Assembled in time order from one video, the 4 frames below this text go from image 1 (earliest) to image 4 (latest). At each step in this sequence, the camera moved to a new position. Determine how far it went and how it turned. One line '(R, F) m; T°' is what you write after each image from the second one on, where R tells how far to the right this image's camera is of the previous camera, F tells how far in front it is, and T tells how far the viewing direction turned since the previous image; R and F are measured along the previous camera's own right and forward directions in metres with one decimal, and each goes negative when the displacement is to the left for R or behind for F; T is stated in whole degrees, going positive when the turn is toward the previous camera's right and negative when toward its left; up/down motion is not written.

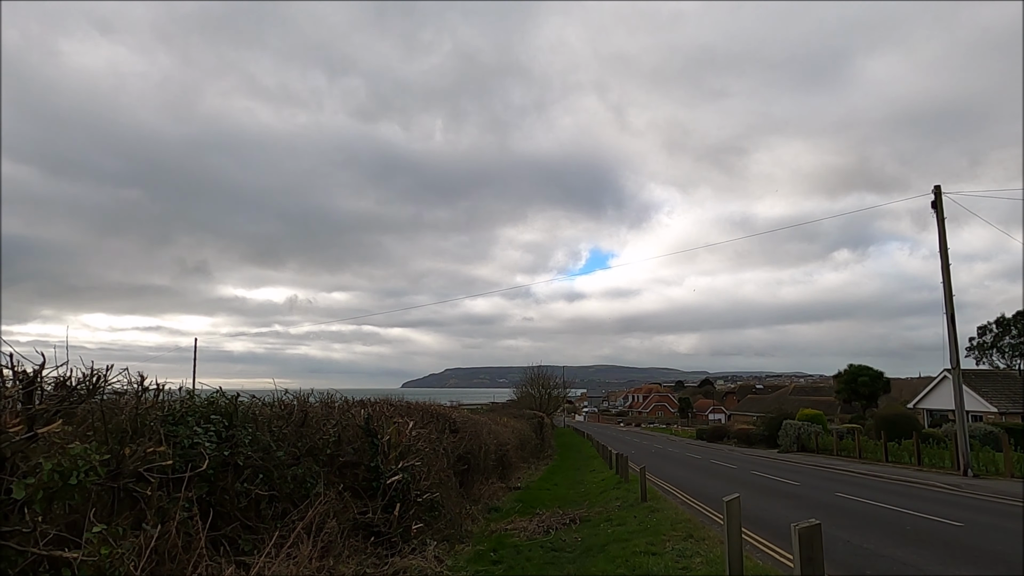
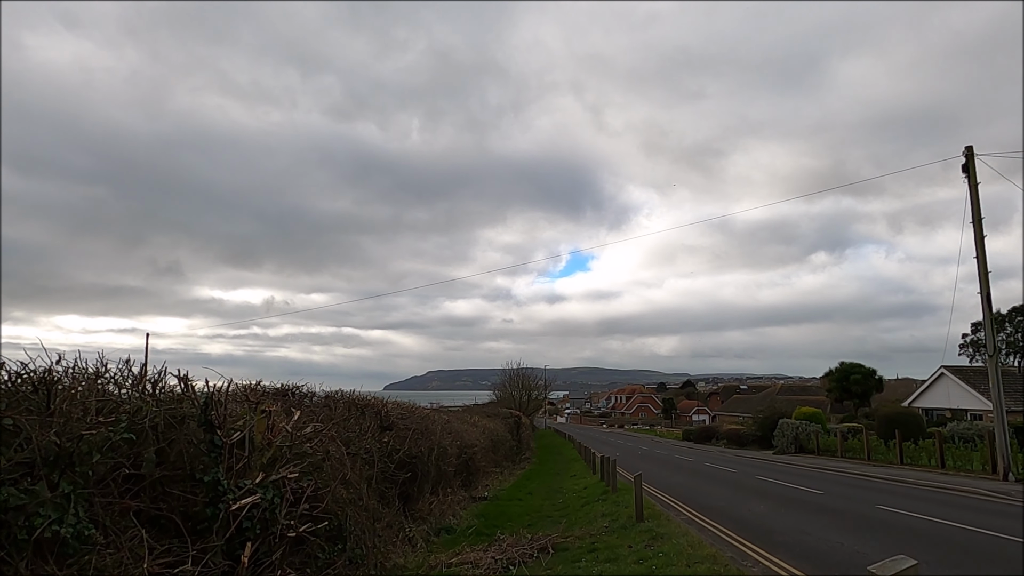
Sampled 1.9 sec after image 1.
(+0.4, +3.4) m; +2°
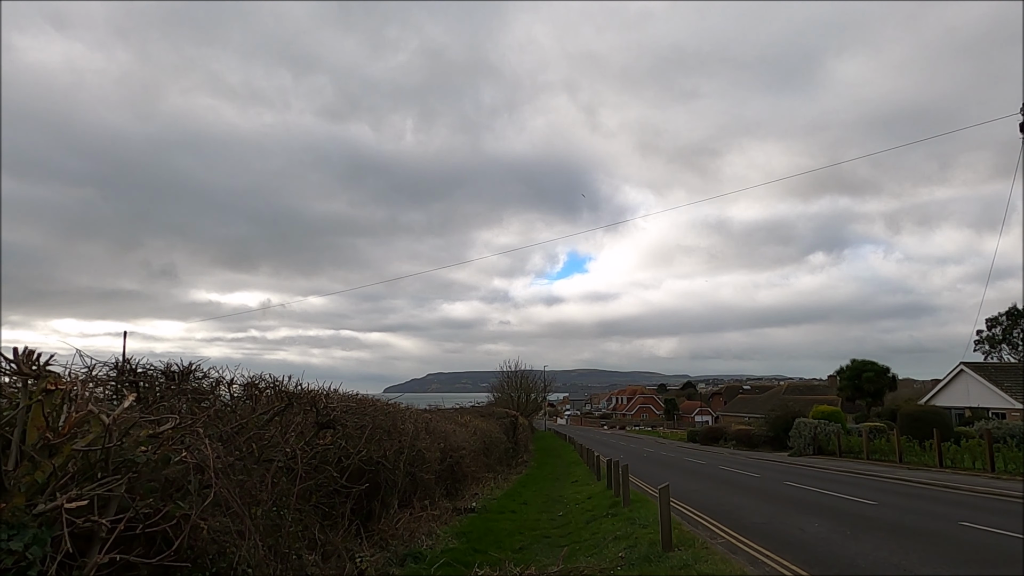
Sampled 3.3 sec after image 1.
(+0.2, +2.6) m; 0°
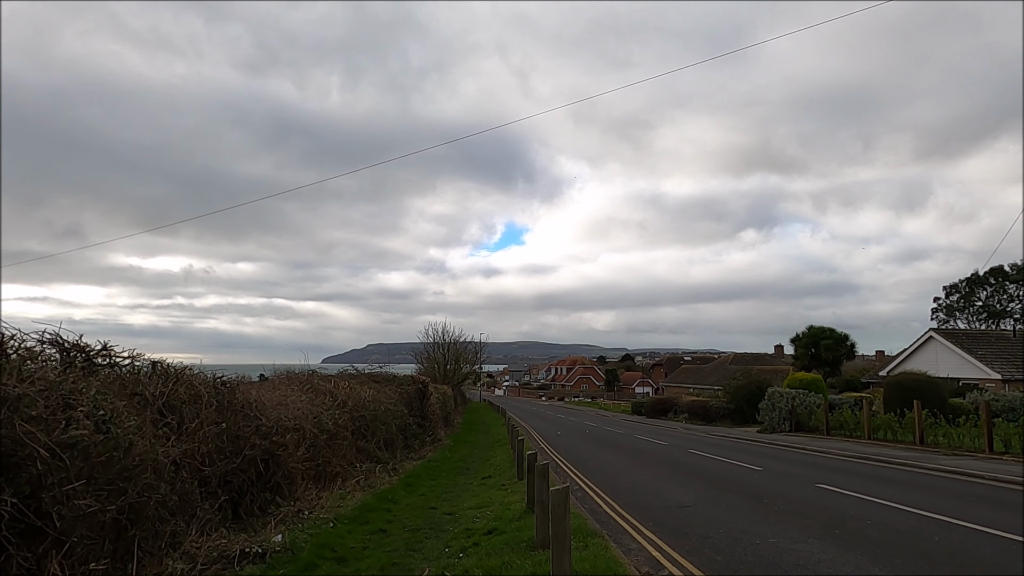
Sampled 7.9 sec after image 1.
(+1.2, +7.3) m; +5°
